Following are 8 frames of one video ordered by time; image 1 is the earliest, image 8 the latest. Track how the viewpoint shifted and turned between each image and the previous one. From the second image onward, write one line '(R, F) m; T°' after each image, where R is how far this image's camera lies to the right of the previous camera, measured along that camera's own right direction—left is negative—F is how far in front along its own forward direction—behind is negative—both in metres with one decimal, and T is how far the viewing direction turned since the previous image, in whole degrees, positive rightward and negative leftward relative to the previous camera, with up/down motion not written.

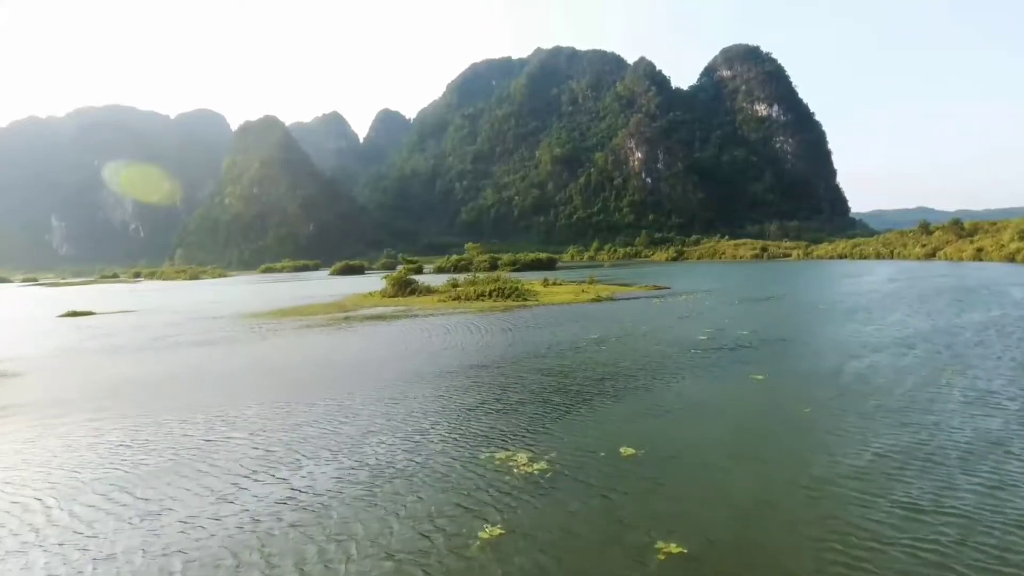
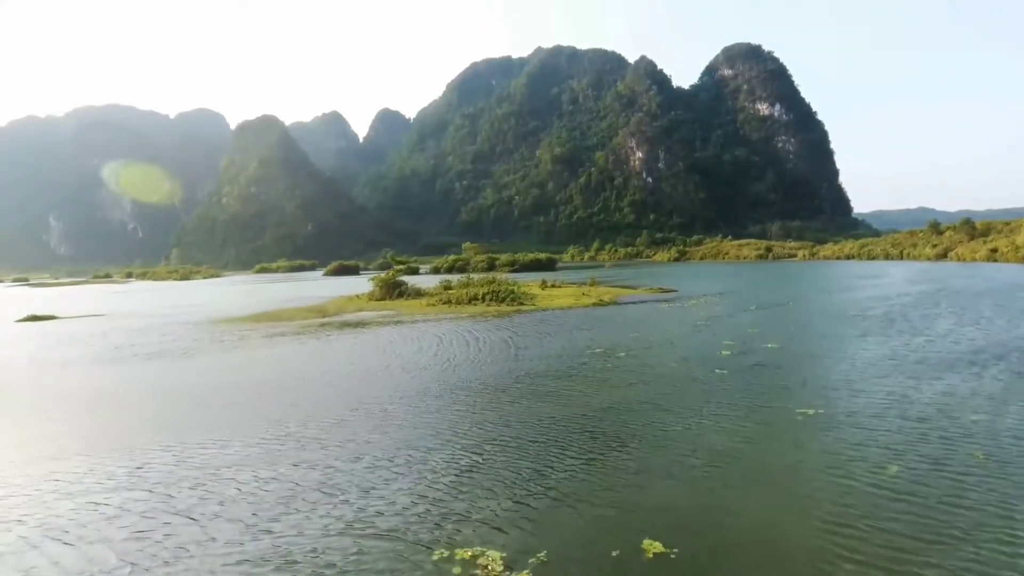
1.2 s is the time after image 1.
(+0.3, +3.6) m; 0°
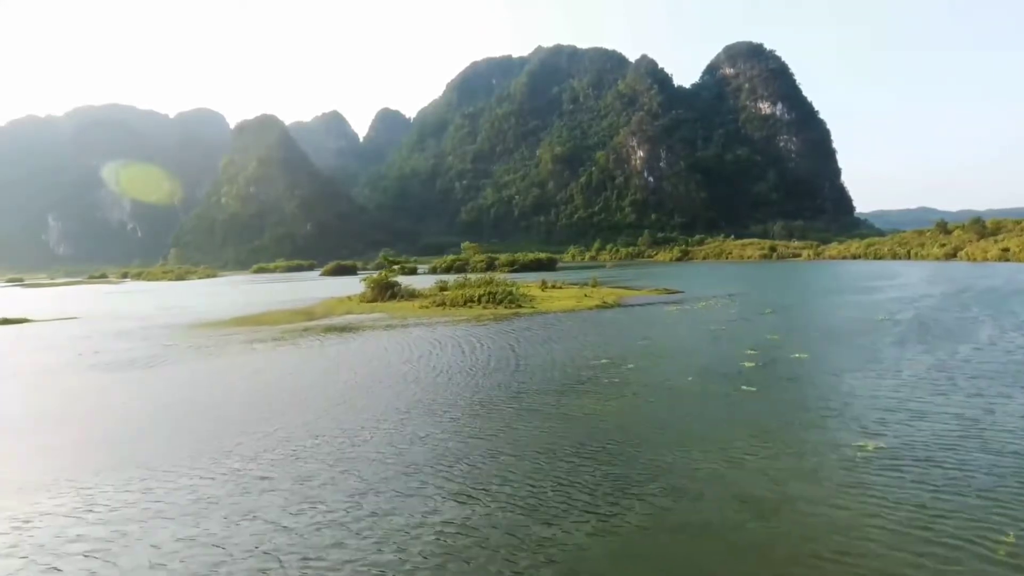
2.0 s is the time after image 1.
(+0.1, +2.5) m; 0°
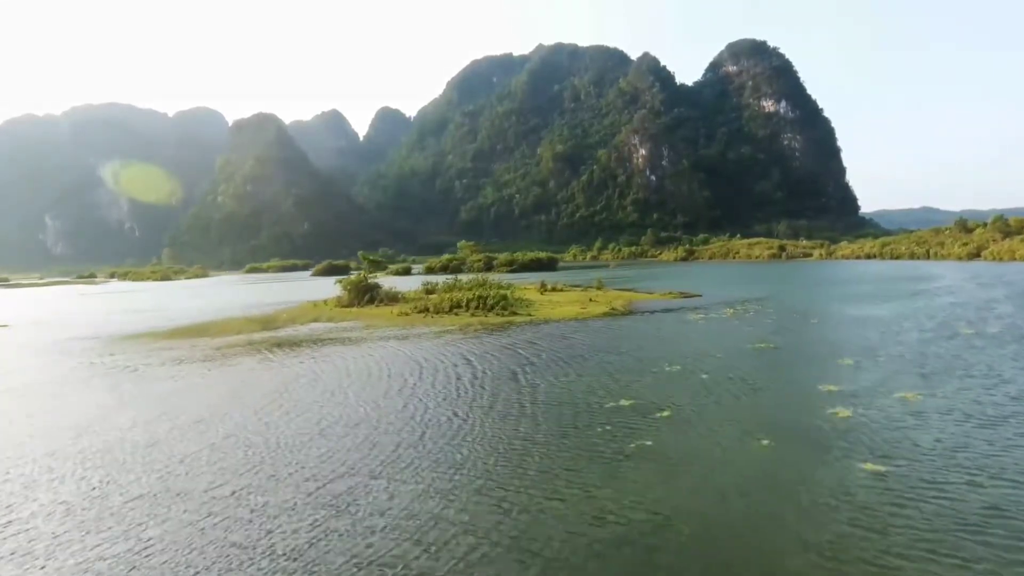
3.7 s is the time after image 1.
(+0.4, +6.1) m; 0°
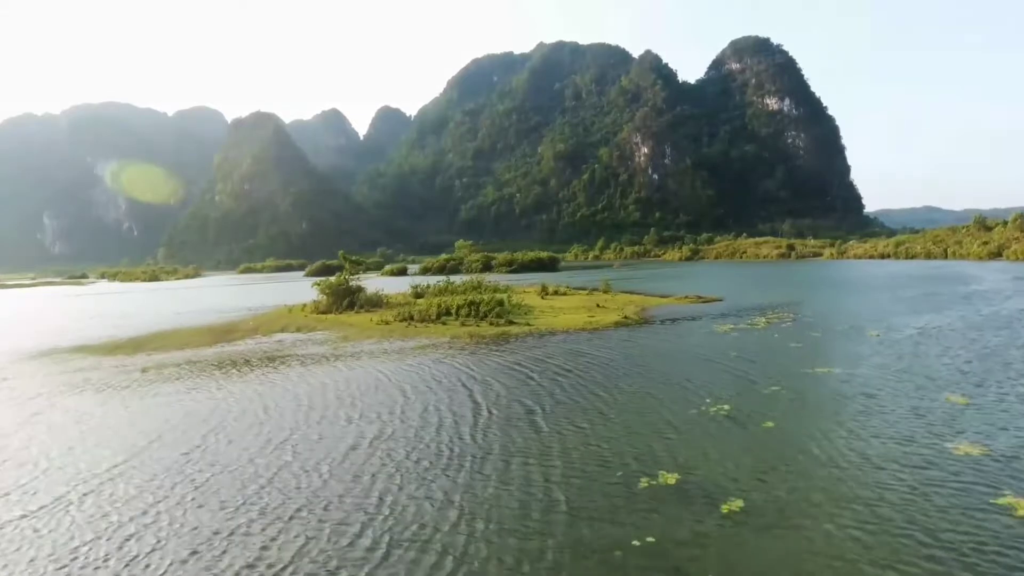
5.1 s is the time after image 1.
(+0.2, +4.9) m; 0°
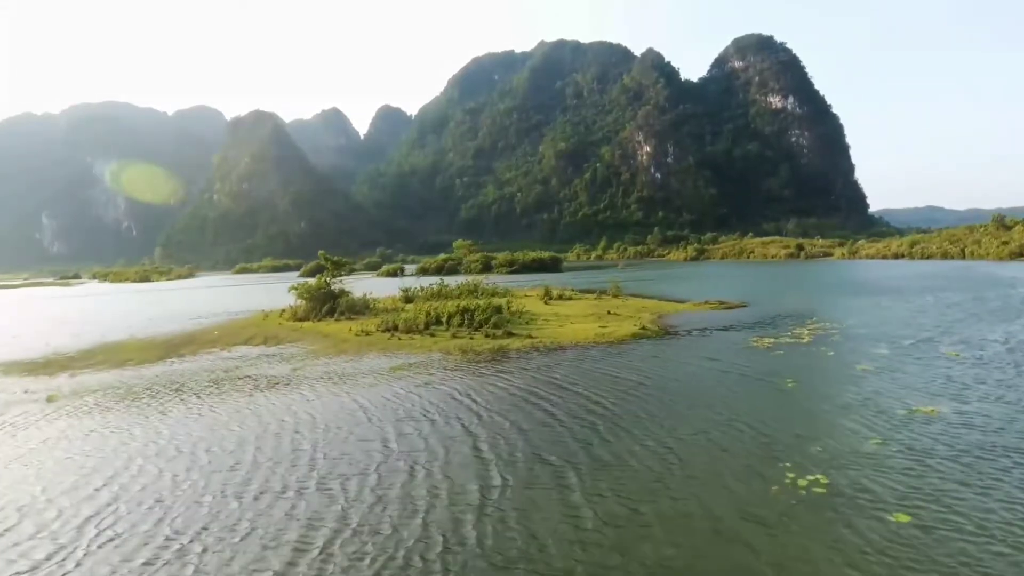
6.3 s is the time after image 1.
(0.0, +4.3) m; 0°
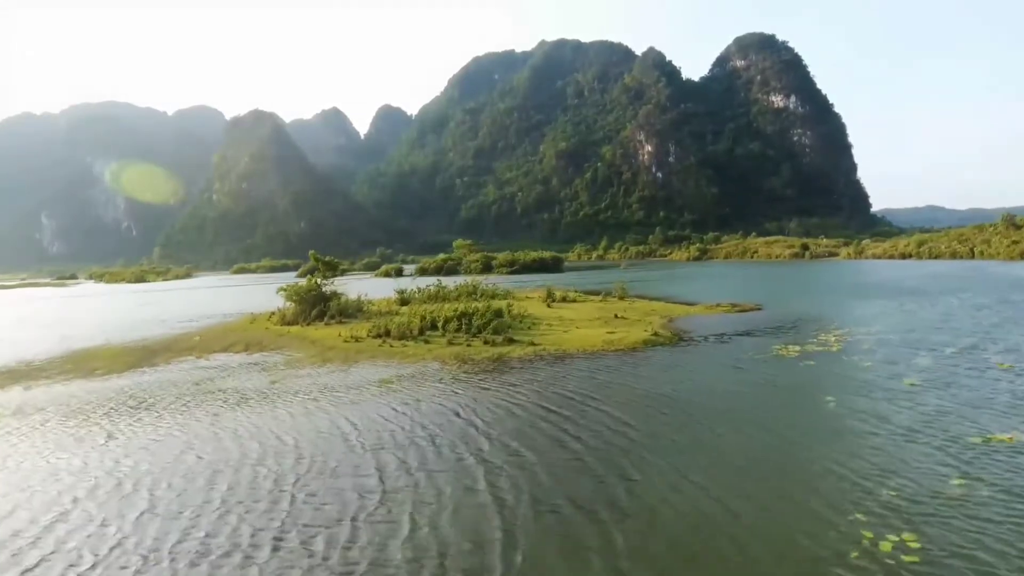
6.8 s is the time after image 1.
(0.0, +2.0) m; 0°
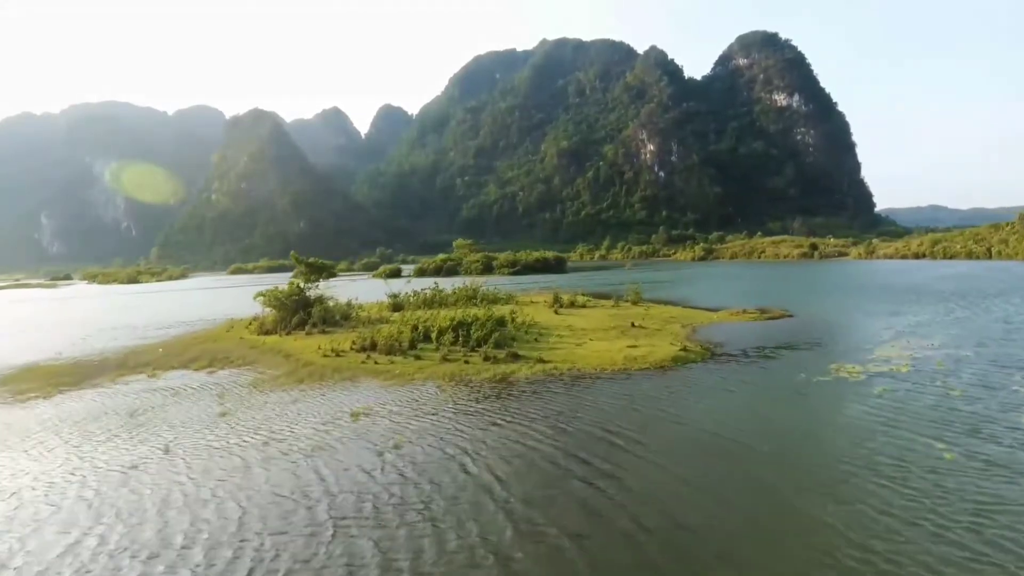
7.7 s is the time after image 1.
(-0.1, +3.5) m; 0°
